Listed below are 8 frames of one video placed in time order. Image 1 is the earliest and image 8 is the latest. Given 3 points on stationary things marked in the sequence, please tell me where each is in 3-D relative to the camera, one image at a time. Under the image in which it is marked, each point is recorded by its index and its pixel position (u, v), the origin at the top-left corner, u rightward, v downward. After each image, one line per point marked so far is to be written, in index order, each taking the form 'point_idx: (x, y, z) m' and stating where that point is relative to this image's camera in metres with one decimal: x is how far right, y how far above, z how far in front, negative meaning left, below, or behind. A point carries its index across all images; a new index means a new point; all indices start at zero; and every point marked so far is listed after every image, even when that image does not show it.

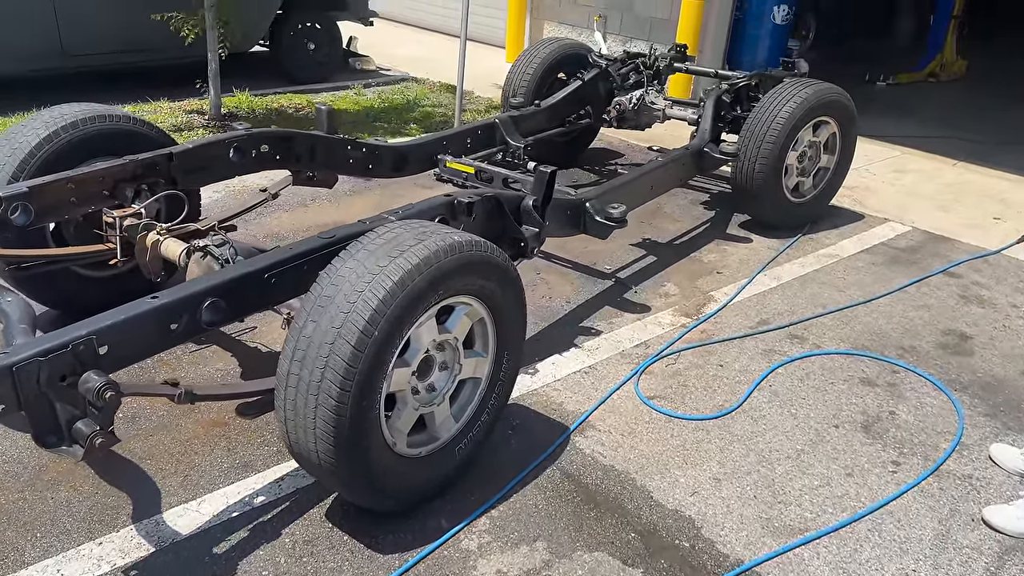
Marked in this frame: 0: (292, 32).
0: (-2.1, +2.5, +7.9) m
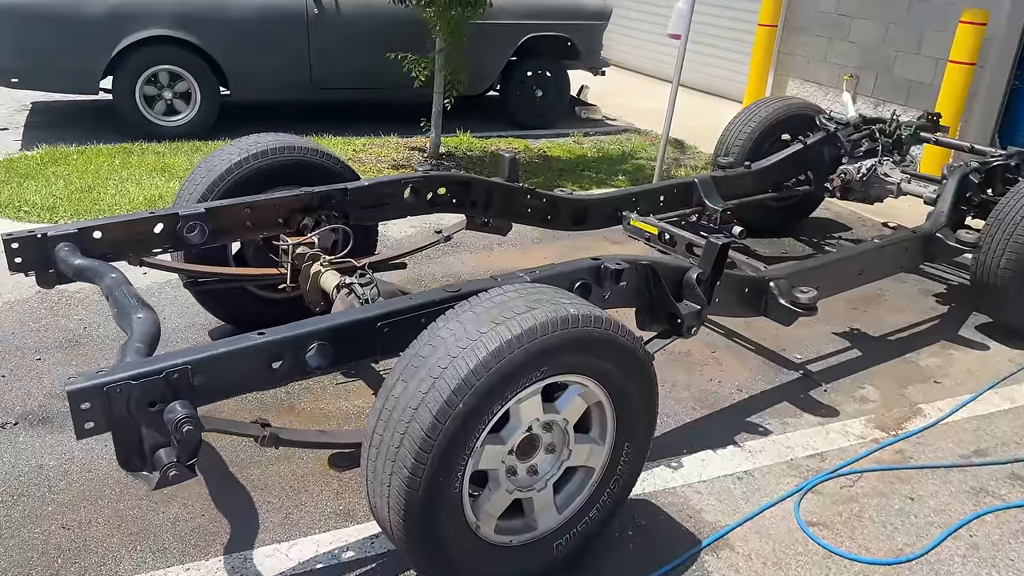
0: (+0.1, +2.1, +8.1) m
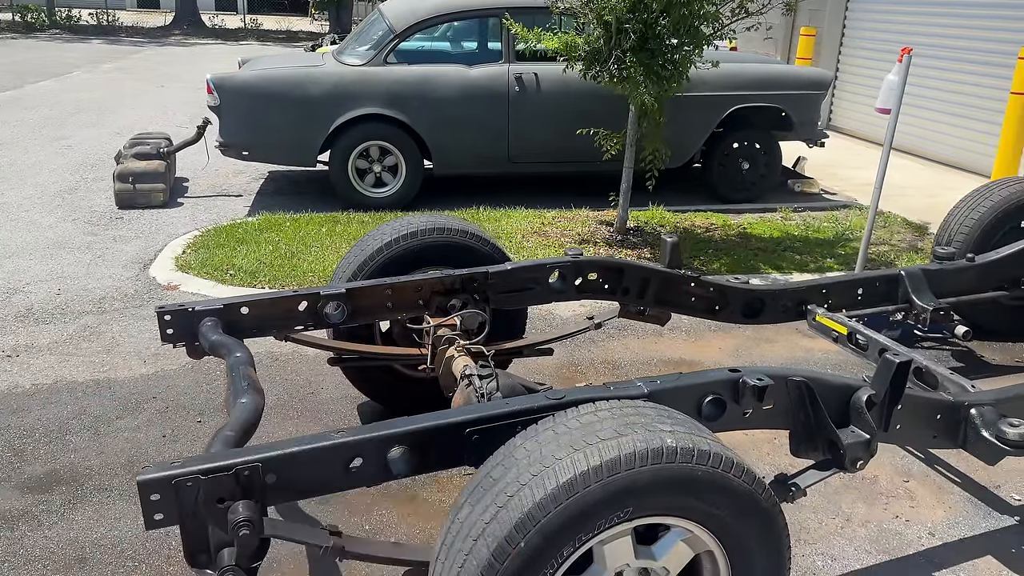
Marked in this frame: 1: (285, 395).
0: (+2.0, +1.3, +7.7) m
1: (-1.1, -0.5, +4.0) m
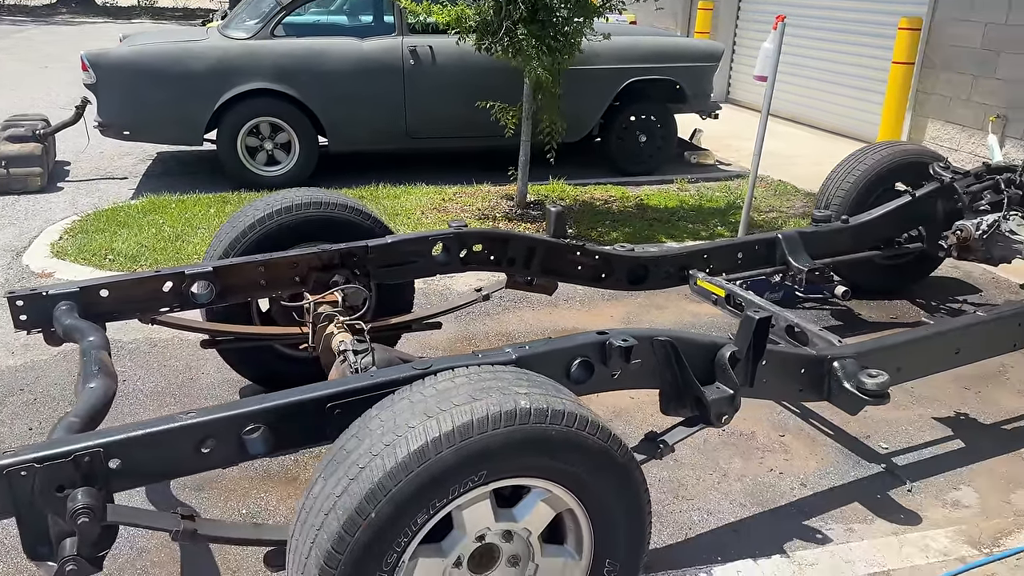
0: (+1.1, +1.6, +7.8) m
1: (-1.6, -0.4, +3.8) m
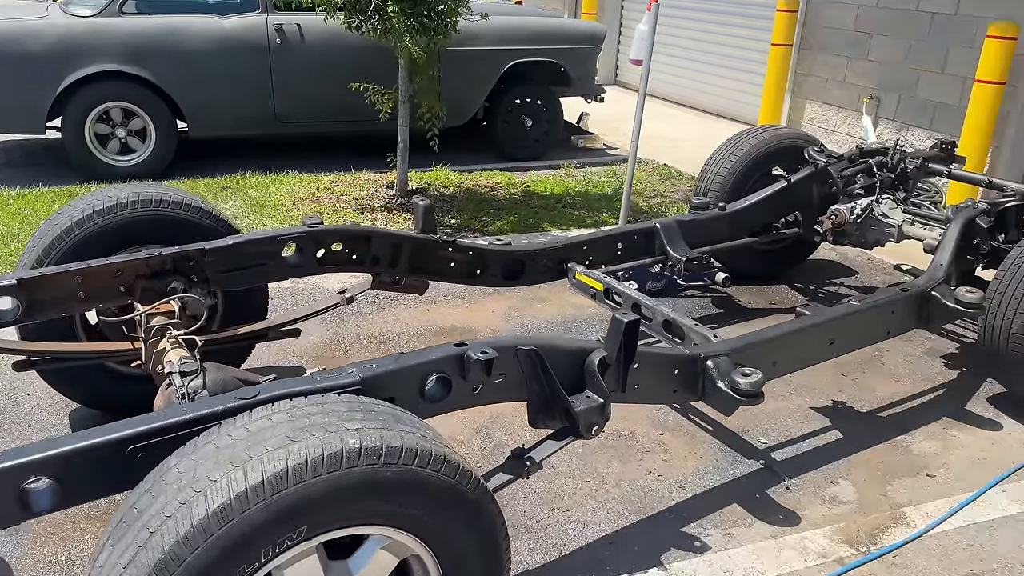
0: (0.0, +1.7, +7.5) m
1: (-2.2, -0.5, +3.4) m
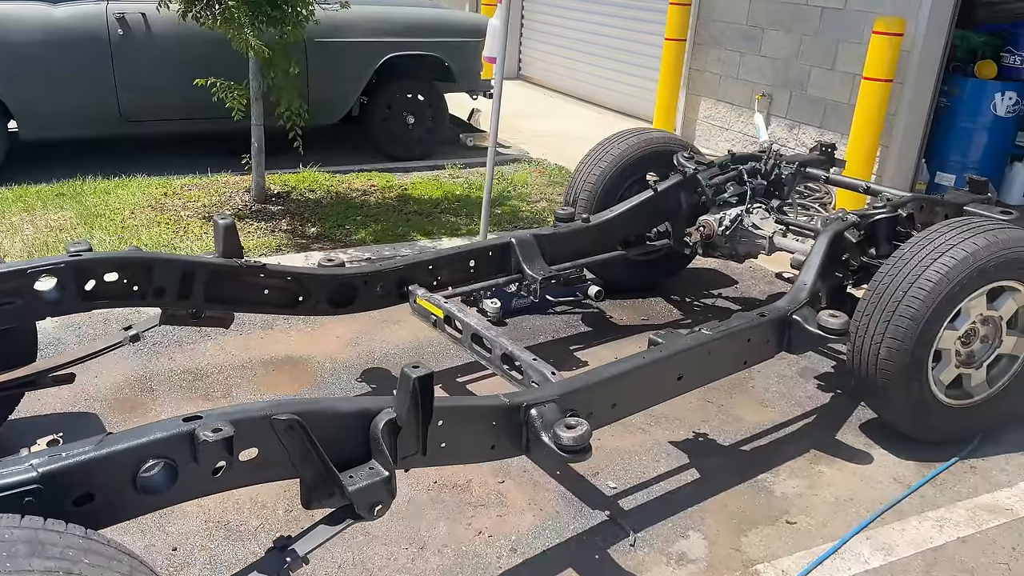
0: (-1.1, +1.6, +7.1) m
1: (-2.8, -0.6, +2.7) m
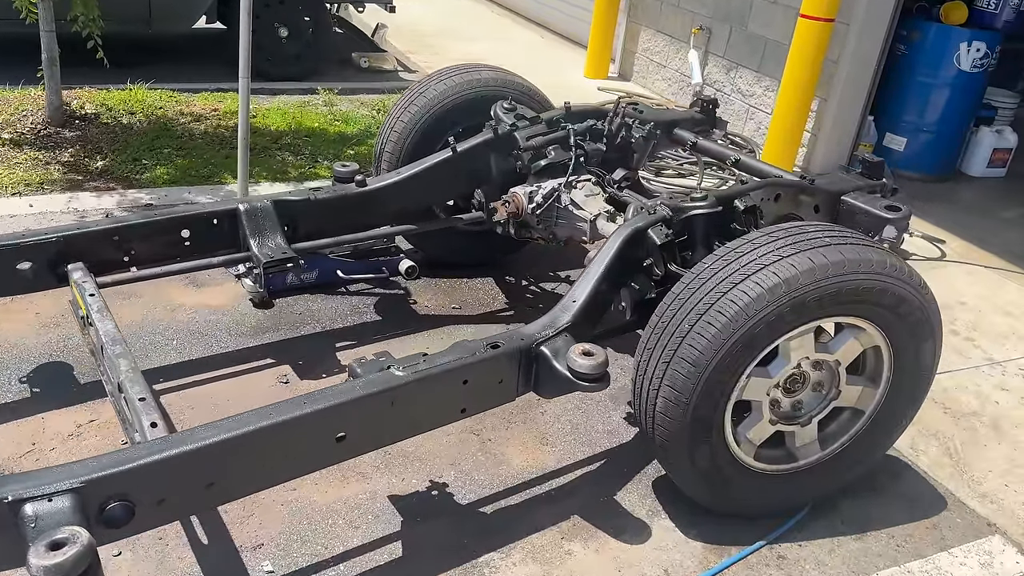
0: (-1.9, +2.0, +6.1) m
1: (-3.8, -0.5, +2.0) m
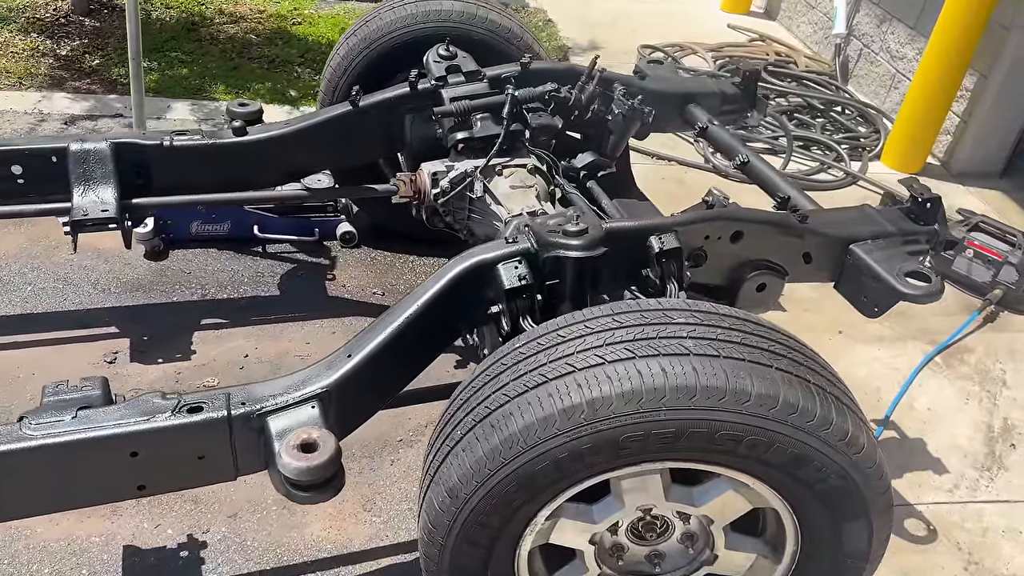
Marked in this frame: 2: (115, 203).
0: (-1.2, +2.5, +5.5) m
1: (-4.3, +0.1, +2.2) m
2: (-1.2, +0.2, +2.3) m
